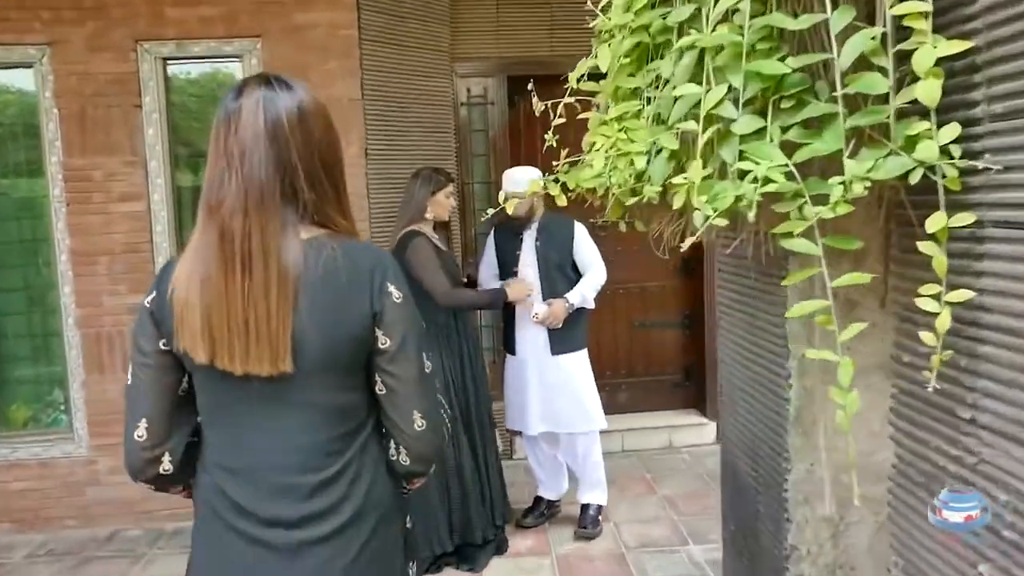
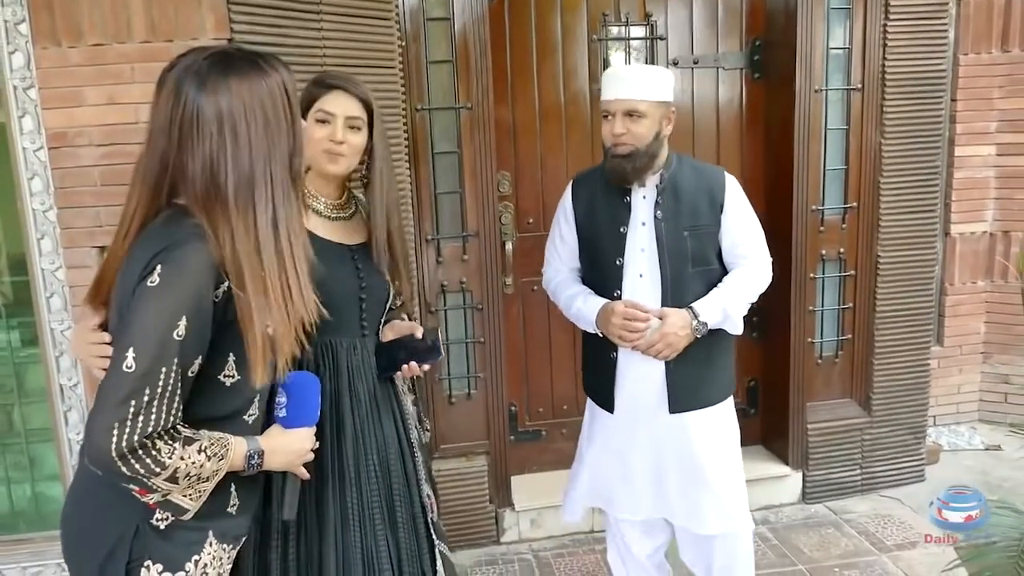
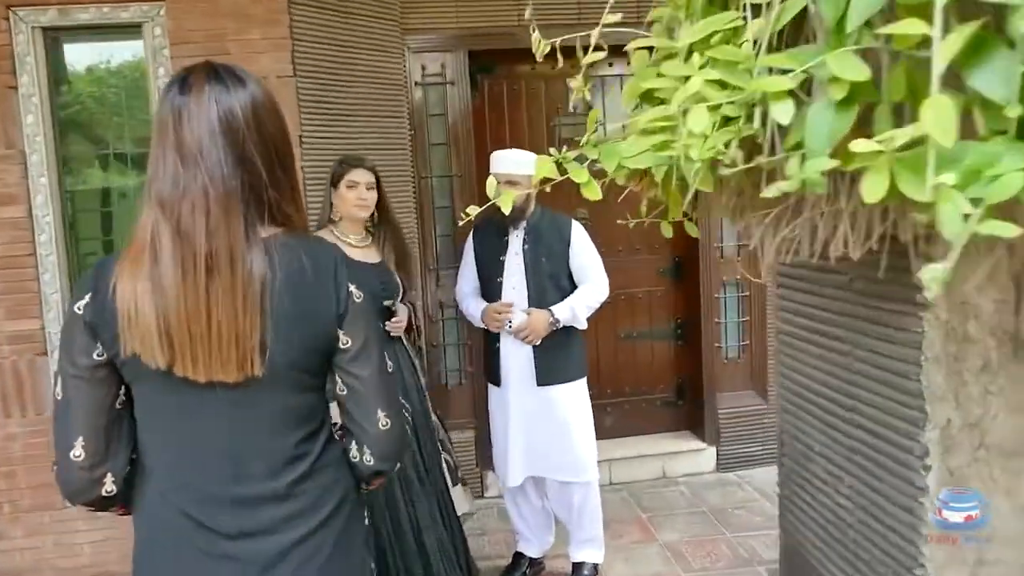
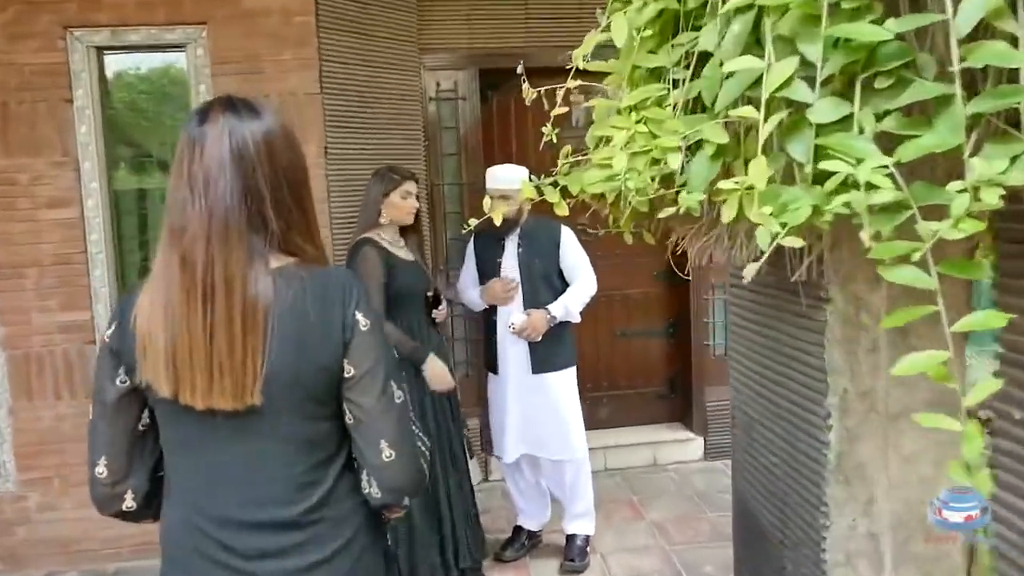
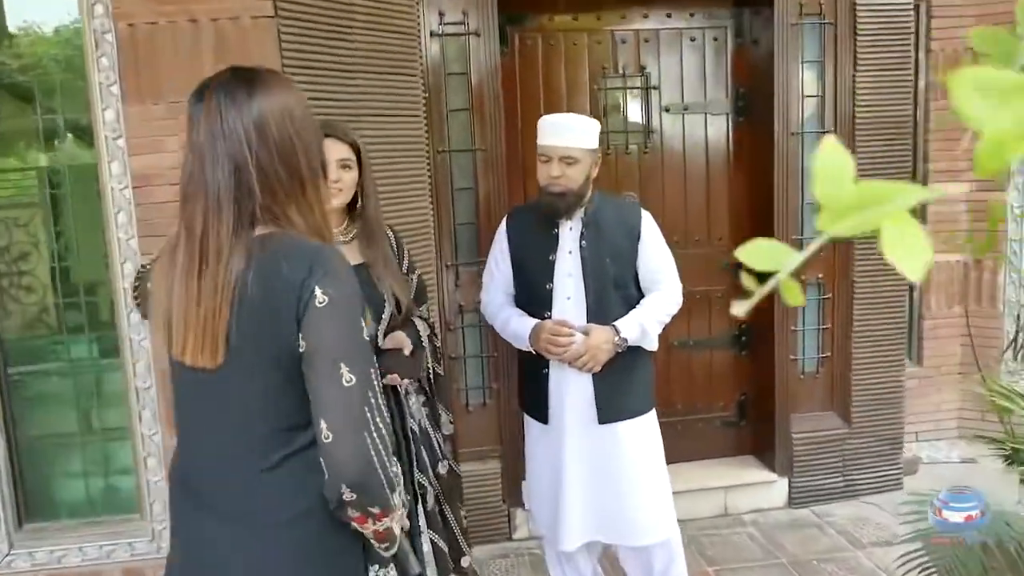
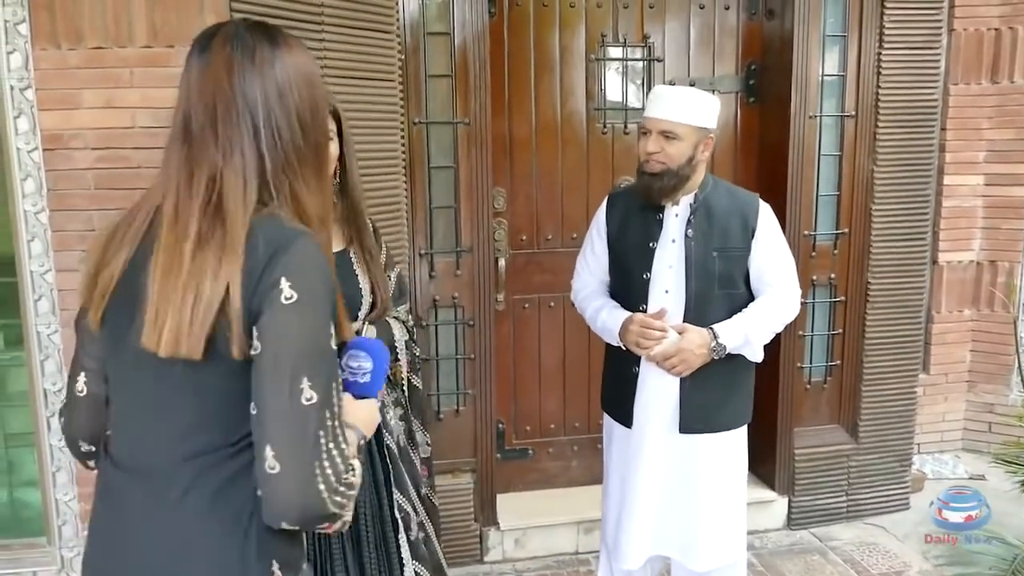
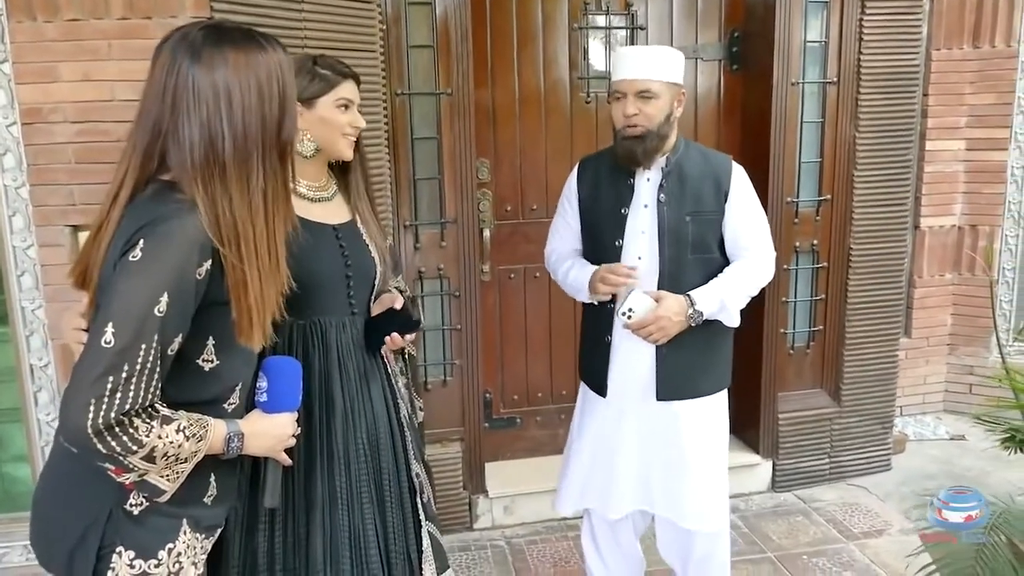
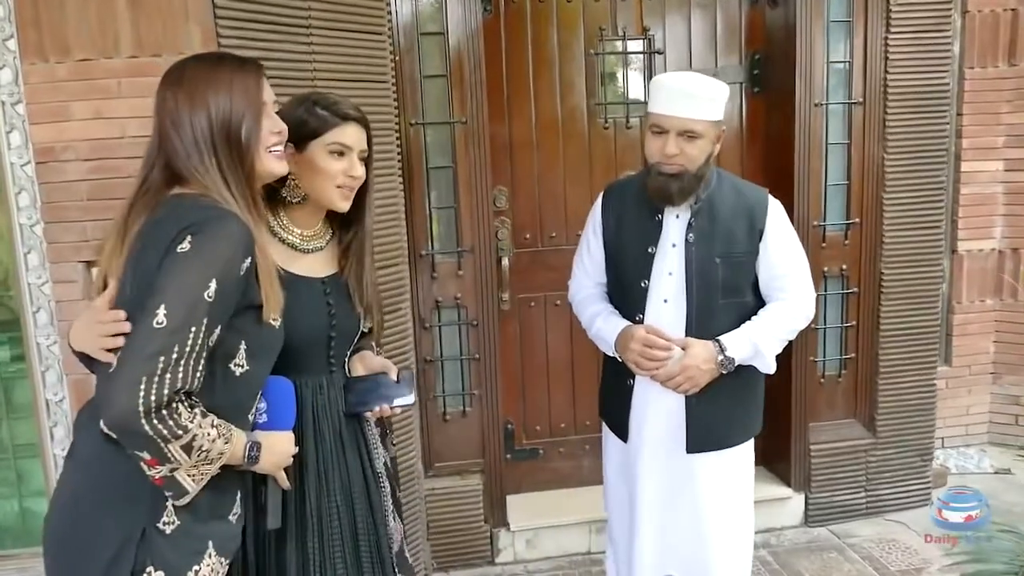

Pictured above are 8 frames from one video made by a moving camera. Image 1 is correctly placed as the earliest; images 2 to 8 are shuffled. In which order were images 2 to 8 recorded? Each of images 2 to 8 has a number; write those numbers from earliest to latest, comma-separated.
4, 3, 5, 8, 2, 7, 6
